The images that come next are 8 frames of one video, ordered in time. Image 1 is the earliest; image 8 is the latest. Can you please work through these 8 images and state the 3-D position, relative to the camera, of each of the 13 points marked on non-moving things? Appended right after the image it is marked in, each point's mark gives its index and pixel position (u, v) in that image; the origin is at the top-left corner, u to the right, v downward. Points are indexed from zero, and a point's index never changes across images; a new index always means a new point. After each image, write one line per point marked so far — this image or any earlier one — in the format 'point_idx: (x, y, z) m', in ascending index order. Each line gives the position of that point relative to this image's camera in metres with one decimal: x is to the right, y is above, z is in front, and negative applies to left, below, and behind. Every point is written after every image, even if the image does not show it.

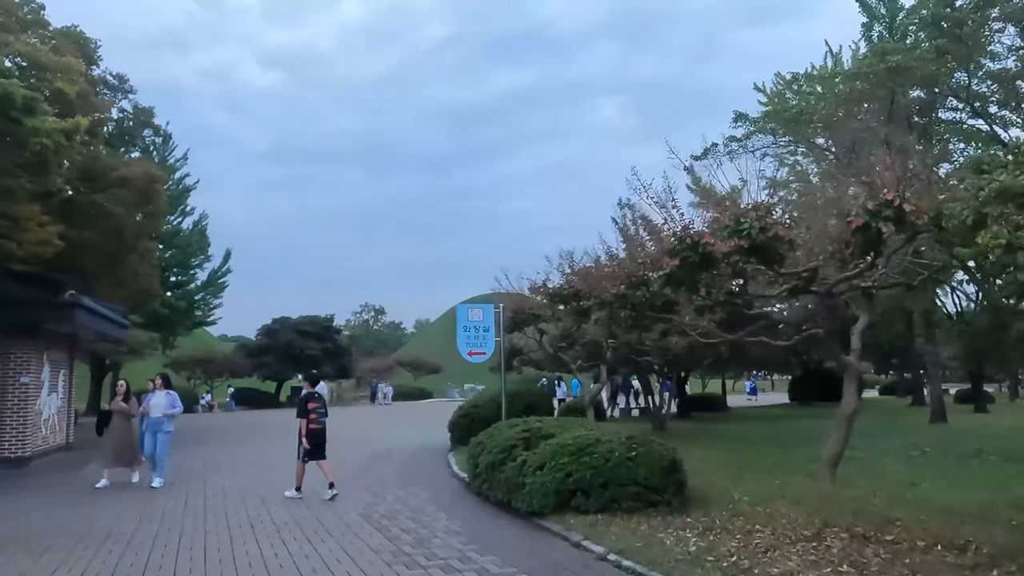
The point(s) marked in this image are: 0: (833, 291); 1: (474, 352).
0: (+3.1, 0.0, +9.8) m
1: (-0.6, -1.1, +17.2) m
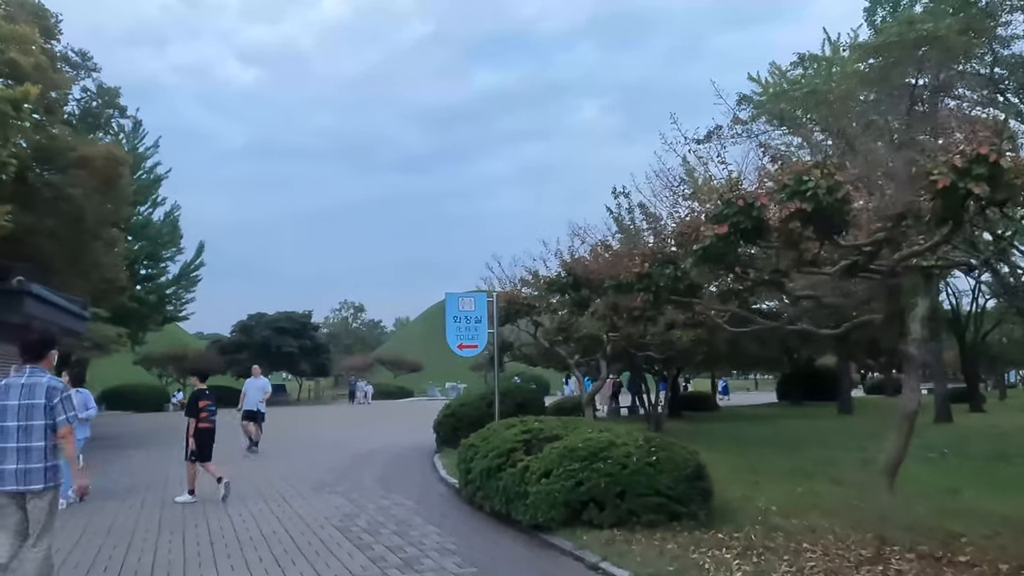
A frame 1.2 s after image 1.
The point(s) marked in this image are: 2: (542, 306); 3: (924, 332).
0: (+3.1, +0.1, +8.3) m
1: (-0.7, -0.9, +15.7) m
2: (+0.7, -0.3, +19.2) m
3: (+3.7, -0.4, +9.1) m
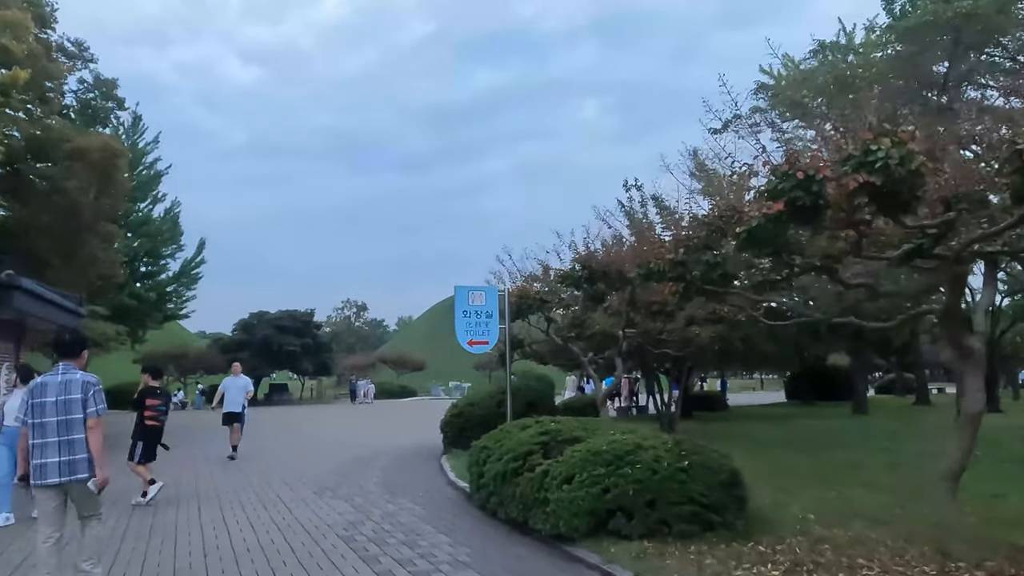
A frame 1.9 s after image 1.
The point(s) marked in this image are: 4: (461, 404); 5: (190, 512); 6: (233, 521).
0: (+3.3, +0.2, +7.5) m
1: (-0.5, -0.8, +14.8) m
2: (+0.9, -0.2, +18.4) m
3: (+3.8, -0.3, +8.3) m
4: (-1.0, -2.2, +19.6) m
5: (-4.0, -2.8, +12.8) m
6: (-3.3, -2.8, +12.2) m
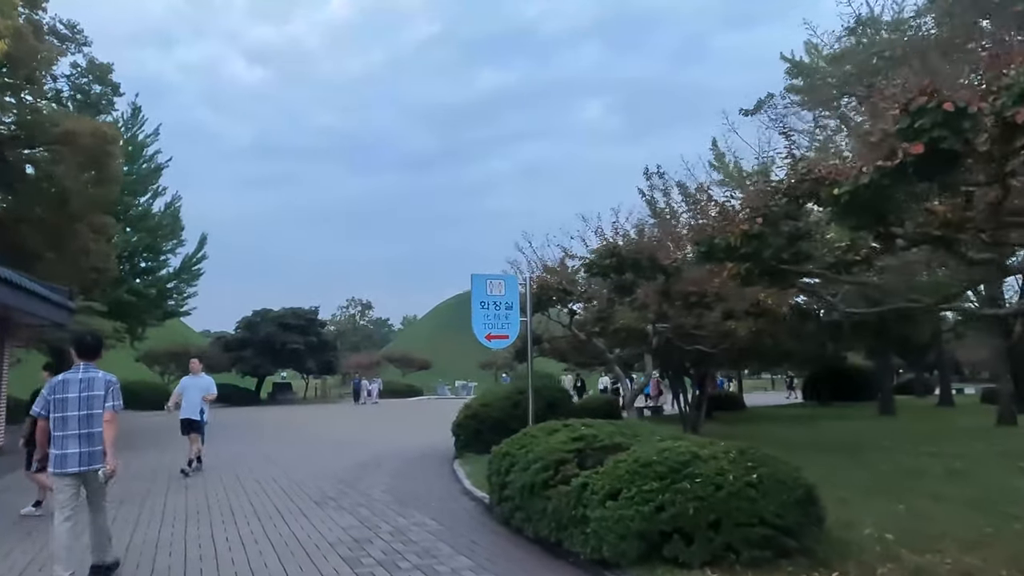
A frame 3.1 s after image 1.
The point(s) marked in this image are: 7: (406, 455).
0: (+3.6, +0.4, +6.0) m
1: (-0.2, -0.6, +13.4) m
2: (+1.2, 0.0, +17.0) m
3: (+4.1, -0.2, +6.8) m
4: (-0.7, -2.1, +18.1) m
5: (-3.7, -2.6, +11.4) m
6: (-3.0, -2.6, +10.7) m
7: (-2.0, -3.2, +19.7) m
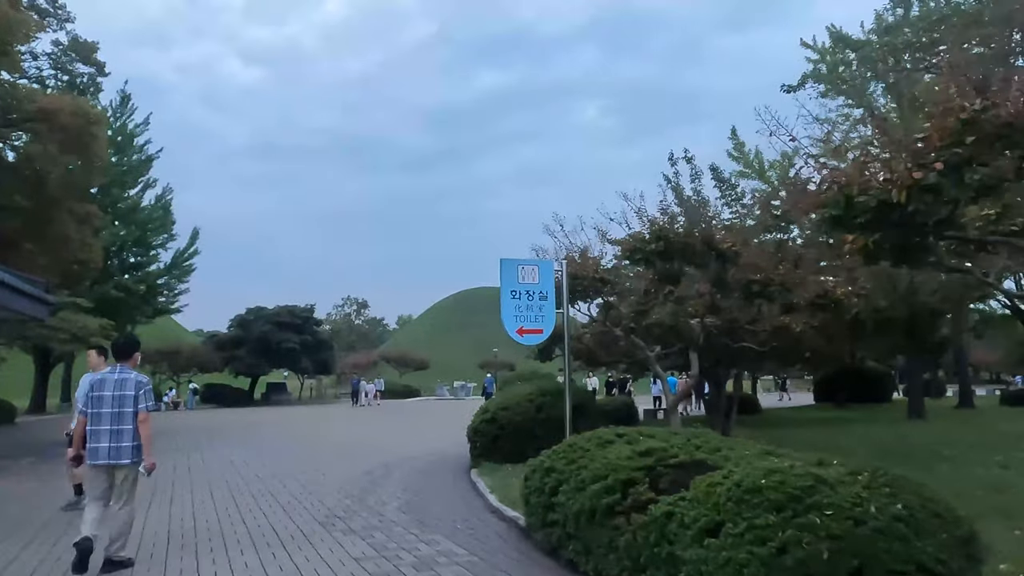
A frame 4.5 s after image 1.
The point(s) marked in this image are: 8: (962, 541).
0: (+4.0, +0.5, +4.2) m
1: (+0.2, -0.5, +11.6) m
2: (+1.6, +0.1, +15.2) m
3: (+4.5, 0.0, +5.0) m
4: (-0.3, -1.9, +16.3) m
5: (-3.3, -2.5, +9.6) m
6: (-2.6, -2.4, +8.9) m
7: (-1.7, -3.0, +17.9) m
8: (+2.7, -1.5, +6.0) m
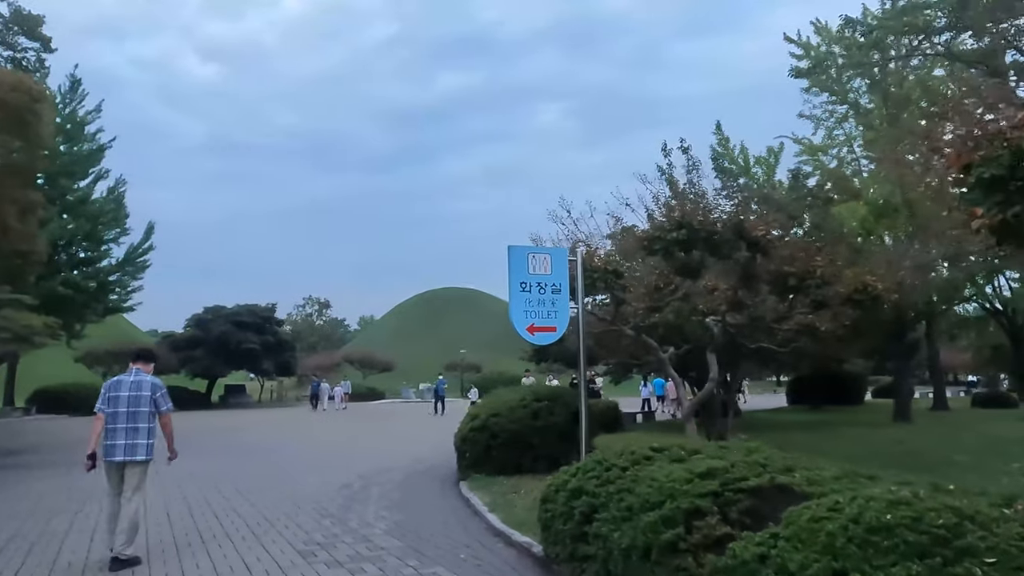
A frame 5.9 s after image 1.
0: (+4.4, +0.6, +2.9) m
1: (+0.3, -0.4, +10.1) m
2: (+1.6, +0.2, +13.7) m
3: (+4.9, +0.1, +3.7) m
4: (-0.4, -1.8, +14.8) m
5: (-3.2, -2.4, +8.0) m
6: (-2.4, -2.3, +7.3) m
7: (-1.9, -3.0, +16.4) m
8: (+3.0, -1.4, +4.7) m
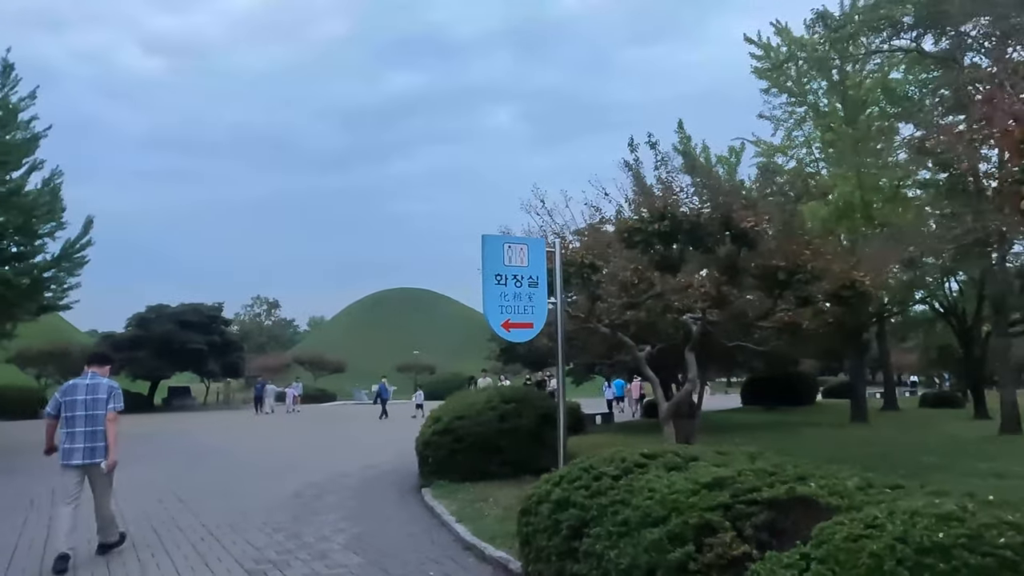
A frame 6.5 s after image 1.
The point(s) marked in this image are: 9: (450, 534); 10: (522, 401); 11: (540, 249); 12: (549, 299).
0: (+4.5, +0.7, +2.4) m
1: (0.0, -0.3, +9.4) m
2: (+1.1, +0.2, +13.1) m
3: (+5.0, +0.1, +3.2) m
4: (-0.9, -1.8, +14.1) m
5: (-3.3, -2.3, +7.1) m
6: (-2.5, -2.3, +6.4) m
7: (-2.4, -2.9, +15.5) m
8: (+3.0, -1.3, +4.1) m
9: (-0.6, -2.5, +10.3) m
10: (+0.1, -1.6, +14.3) m
11: (+0.2, +0.4, +9.5) m
12: (+0.3, -0.1, +9.5) m
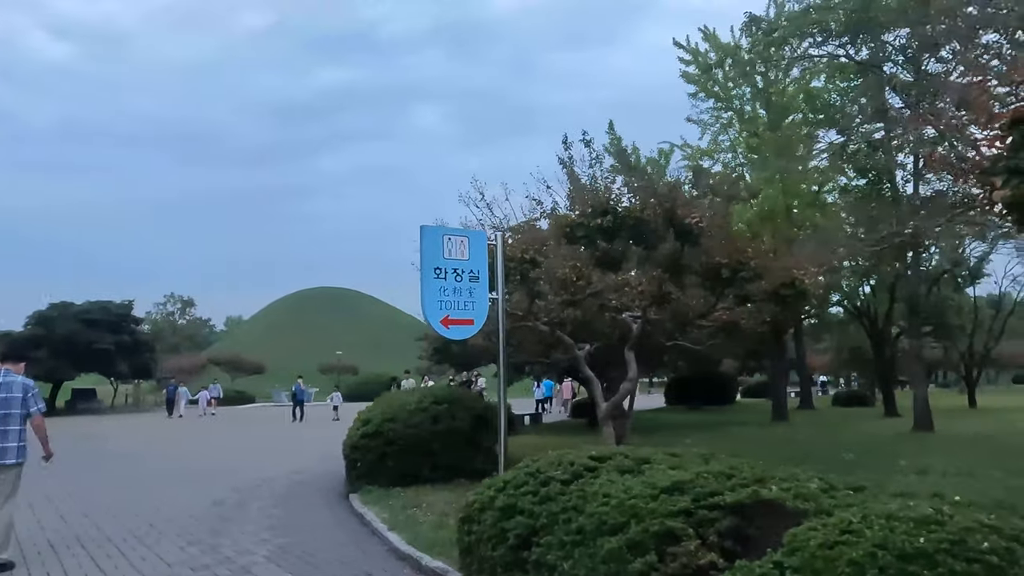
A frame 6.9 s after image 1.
0: (+4.5, +0.7, +2.4) m
1: (-0.5, -0.3, +9.0) m
2: (+0.3, +0.3, +12.7) m
3: (+4.9, +0.1, +3.2) m
4: (-1.8, -1.7, +13.6) m
5: (-3.7, -2.3, +6.4) m
6: (-2.8, -2.2, +5.9) m
7: (-3.4, -2.9, +14.9) m
8: (+2.8, -1.3, +3.9) m
9: (-1.2, -2.5, +9.9) m
10: (-0.8, -1.5, +13.9) m
11: (-0.3, +0.4, +9.1) m
12: (-0.2, -0.1, +9.1) m
